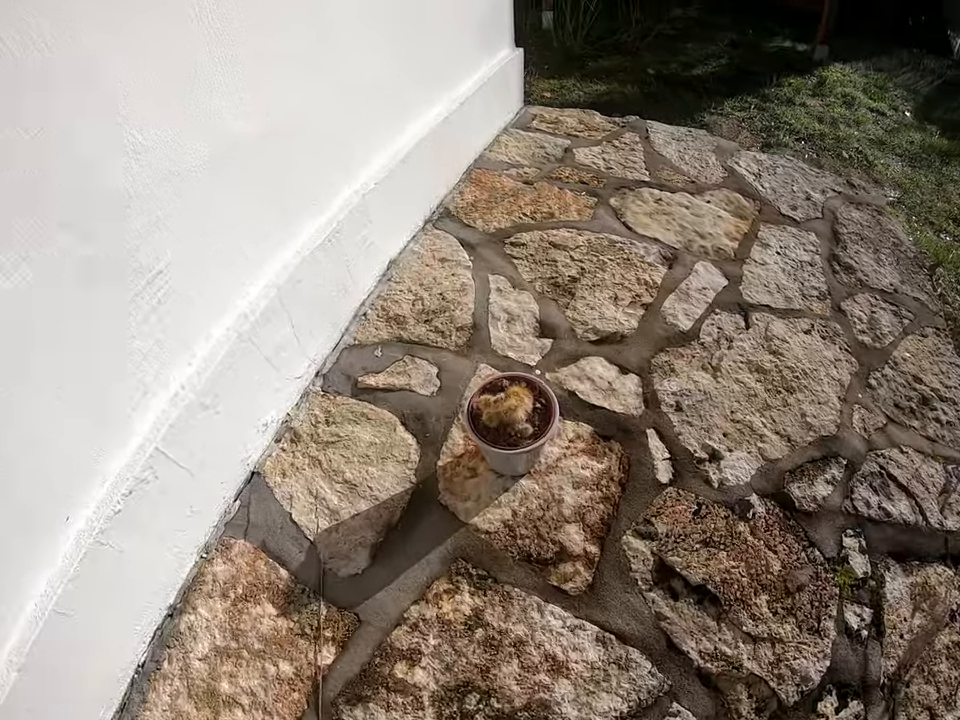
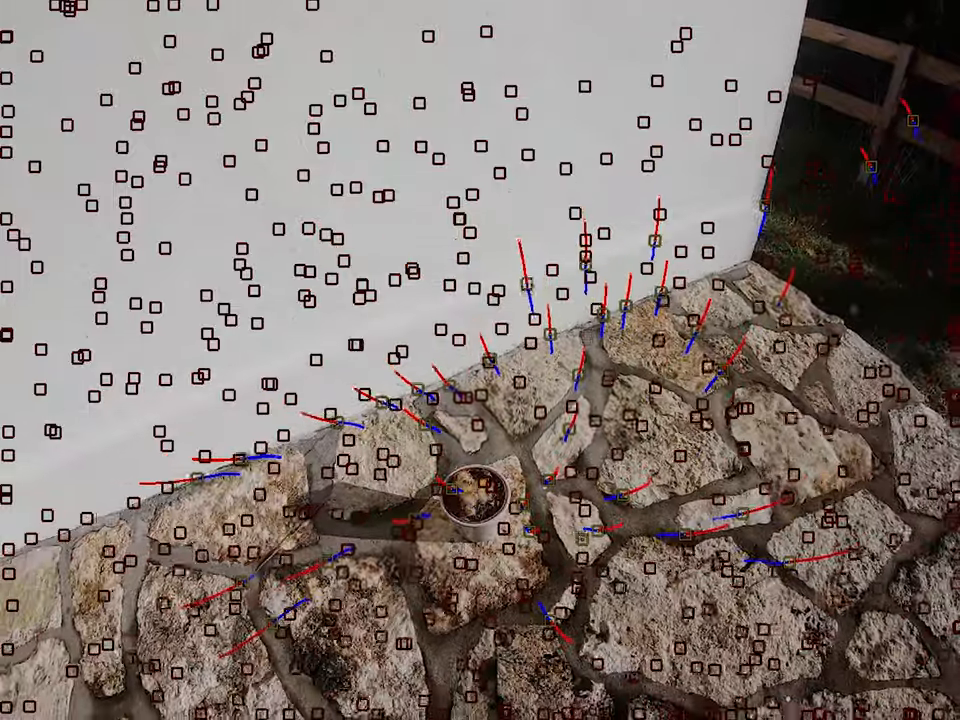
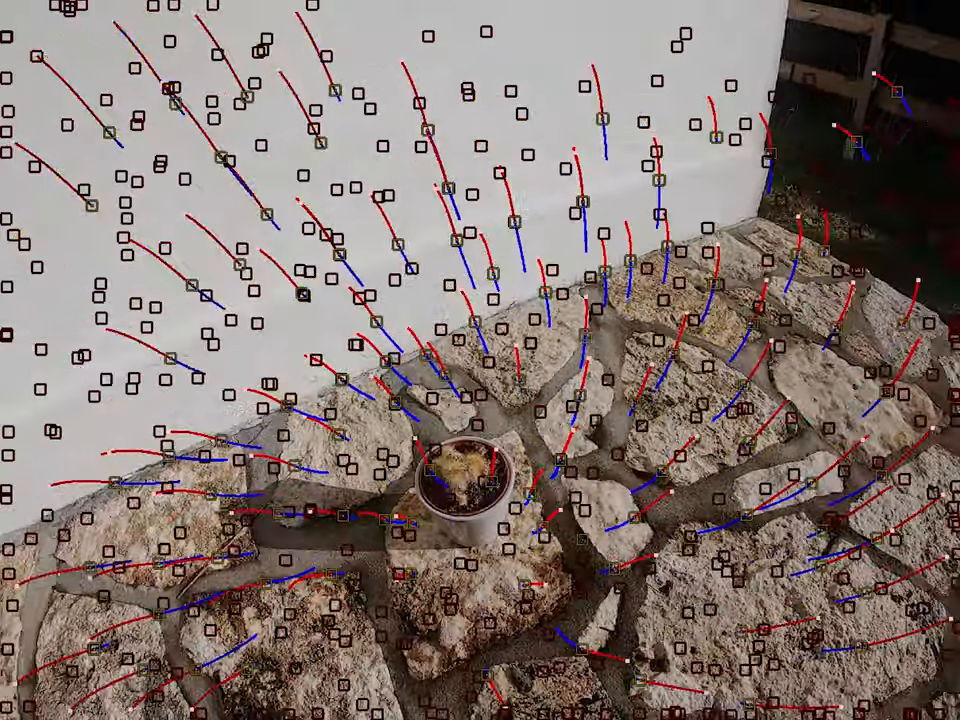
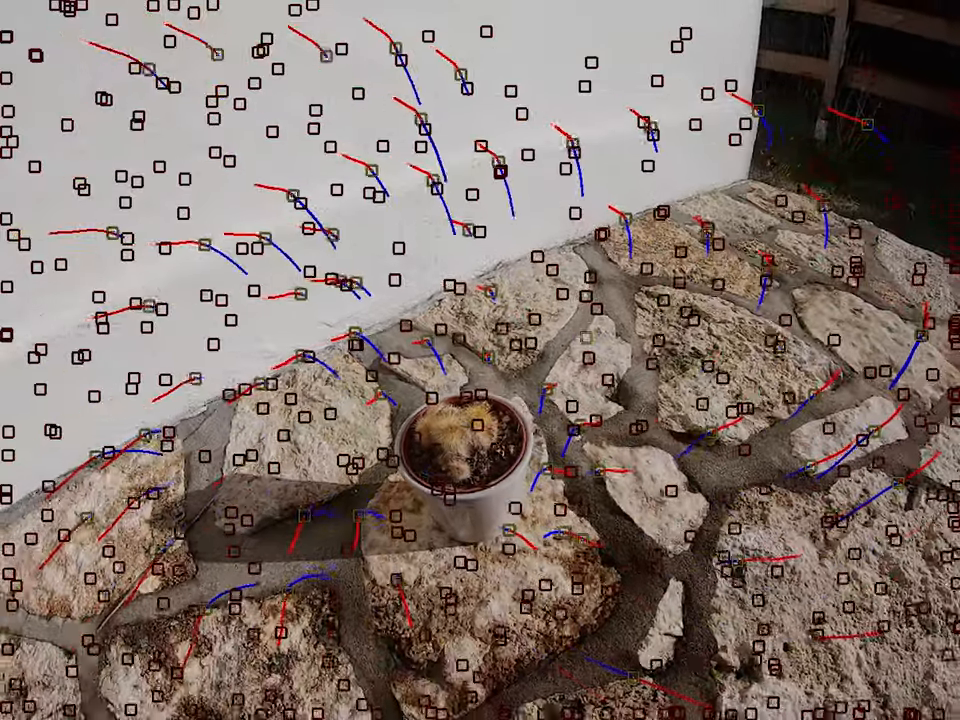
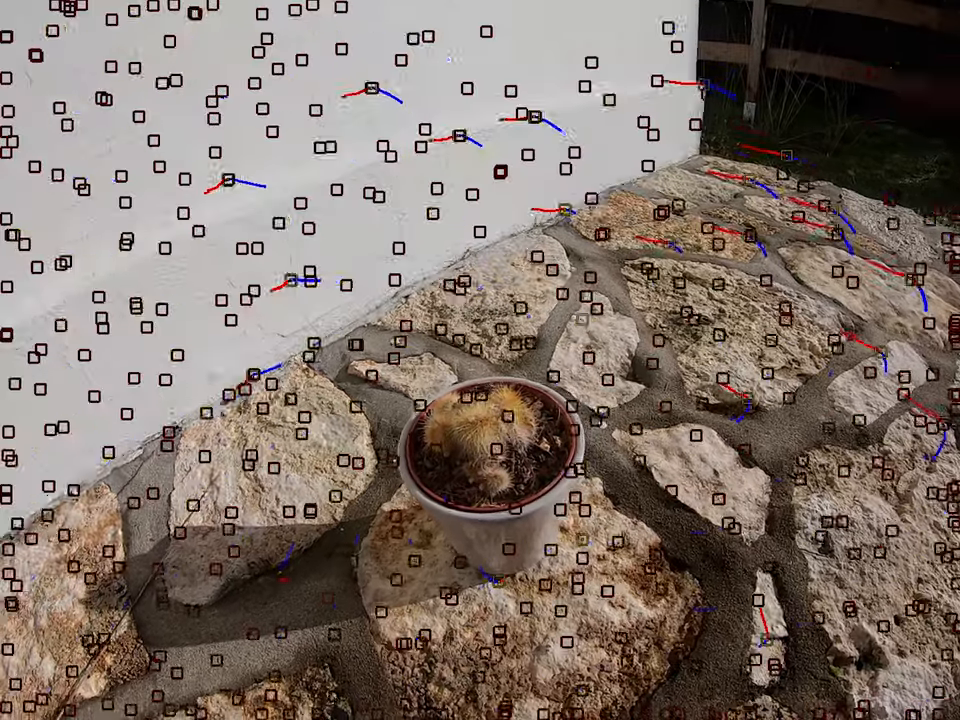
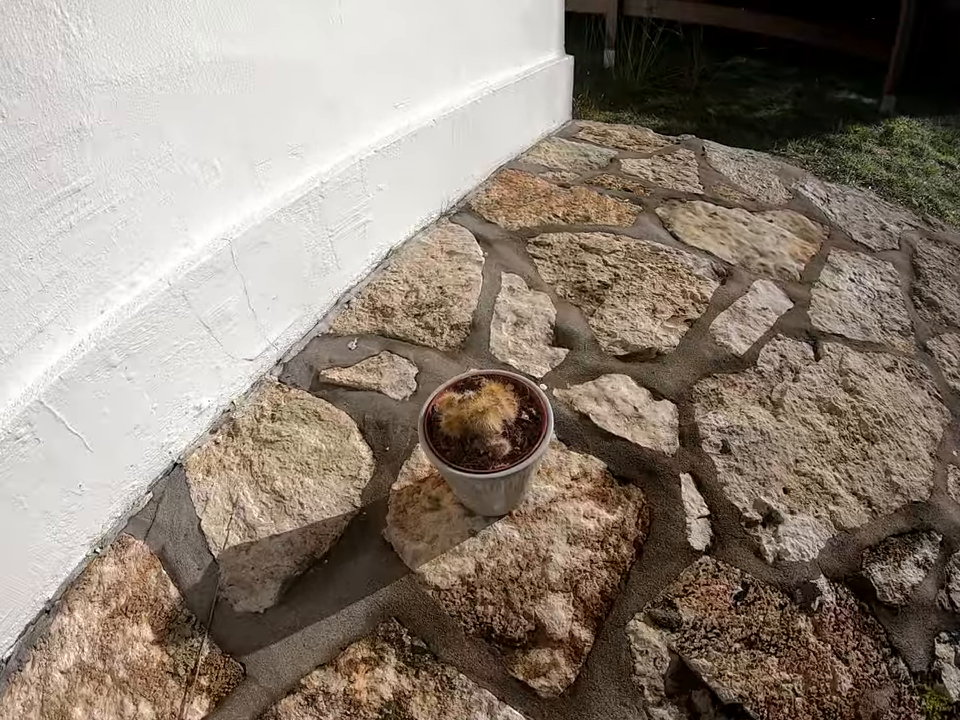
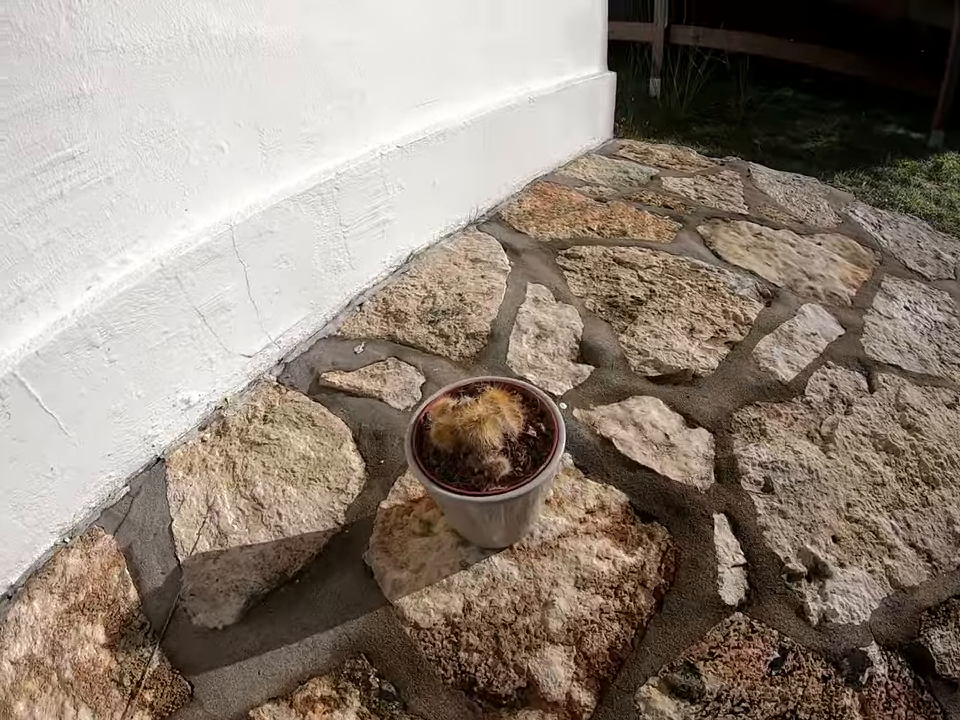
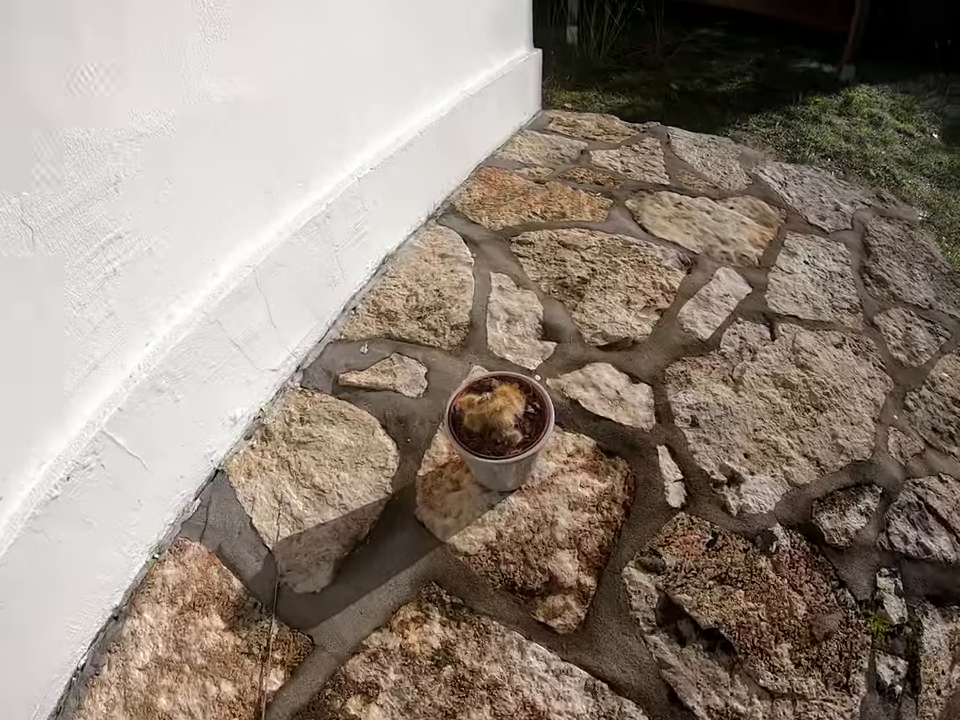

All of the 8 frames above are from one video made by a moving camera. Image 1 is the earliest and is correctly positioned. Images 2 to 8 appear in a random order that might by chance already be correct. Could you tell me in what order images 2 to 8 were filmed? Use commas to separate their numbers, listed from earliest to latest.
8, 6, 7, 5, 4, 3, 2
